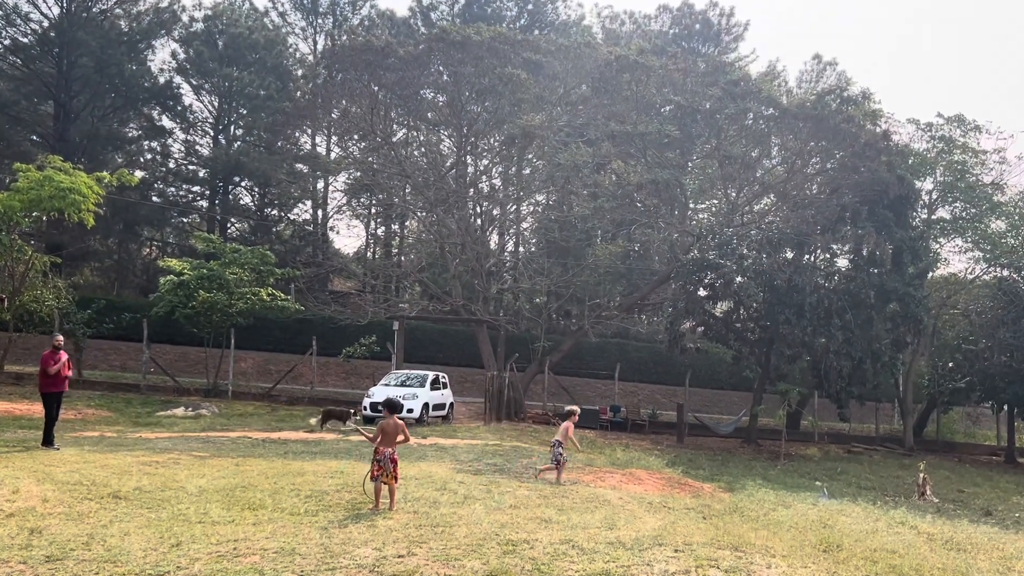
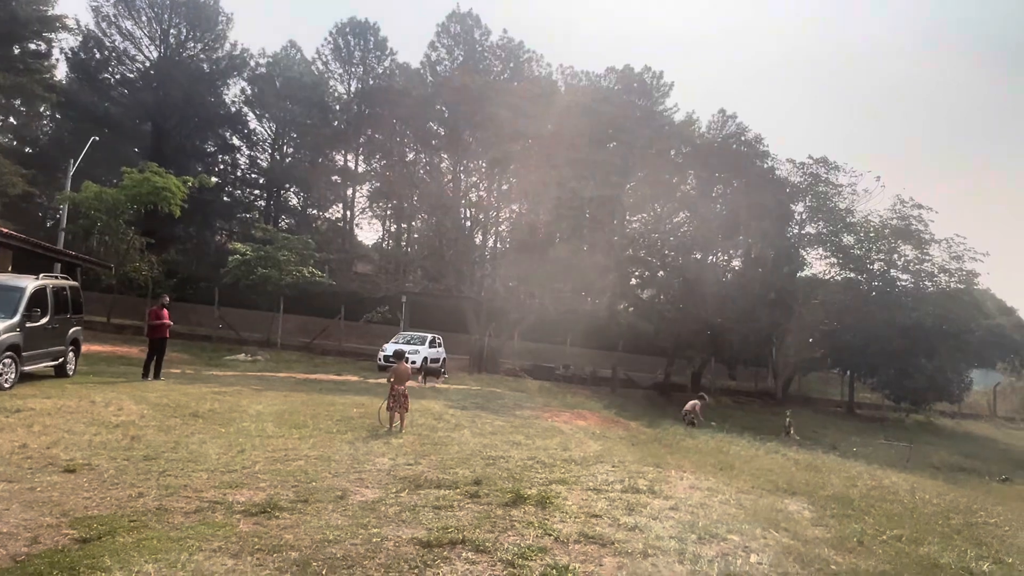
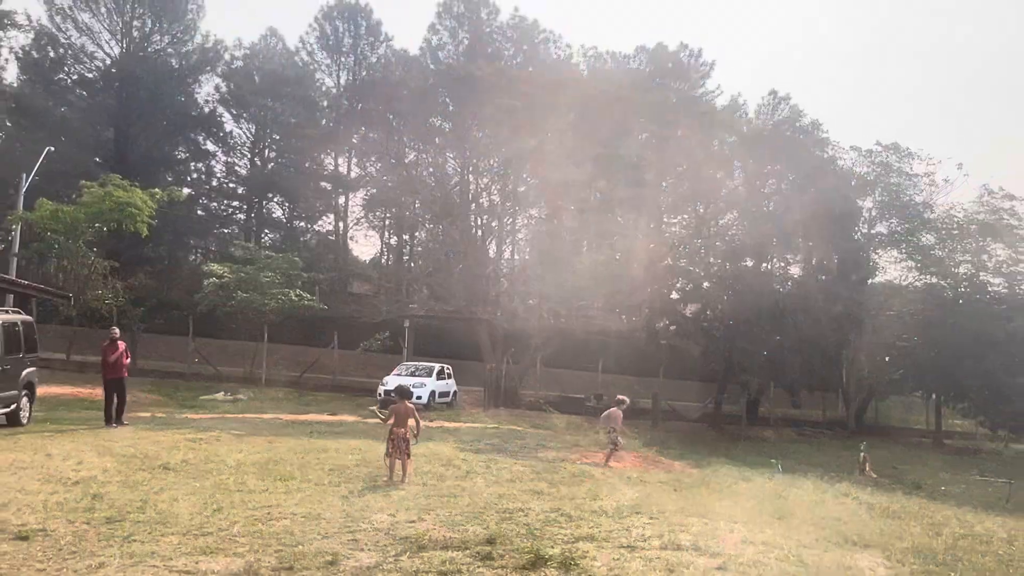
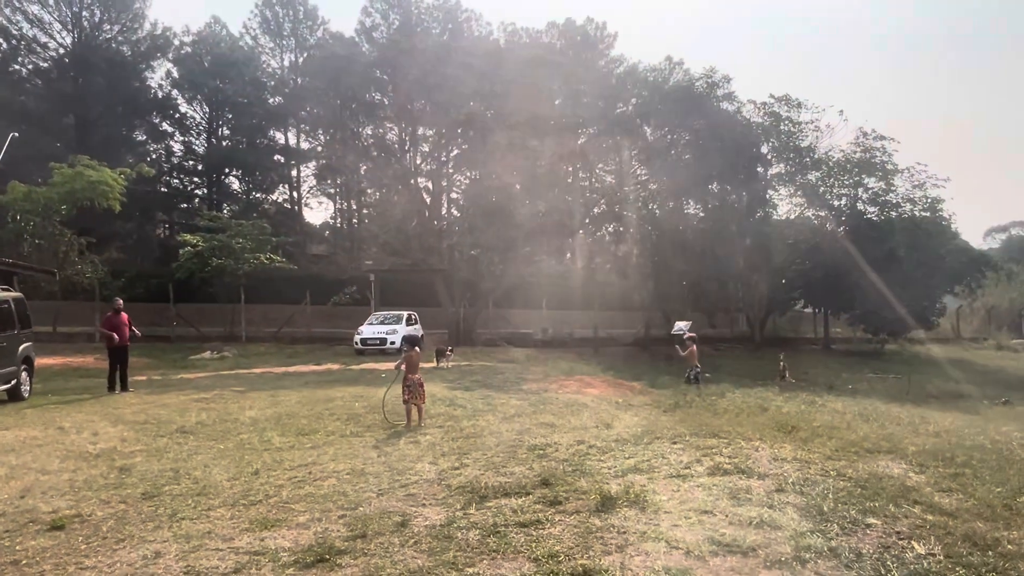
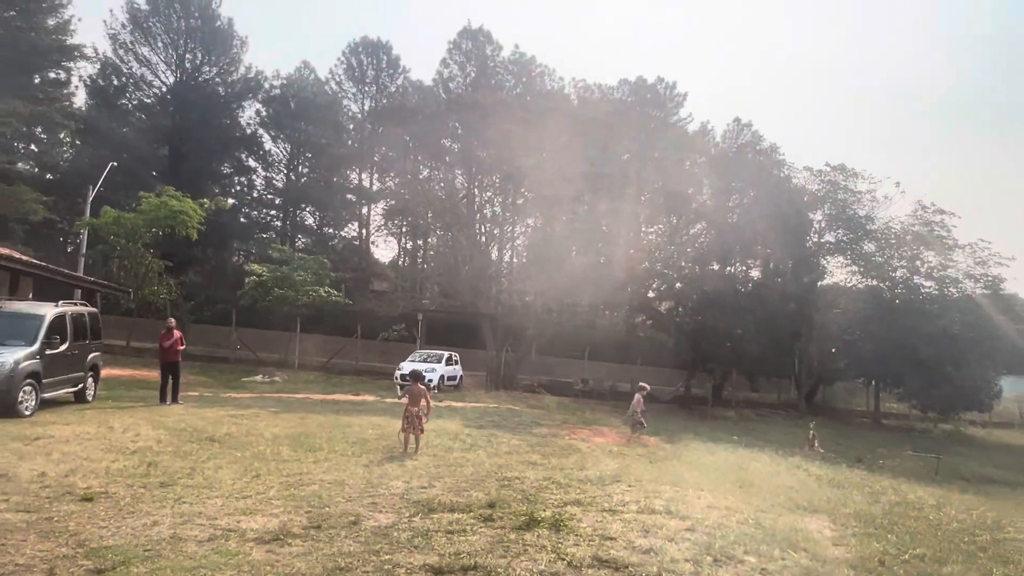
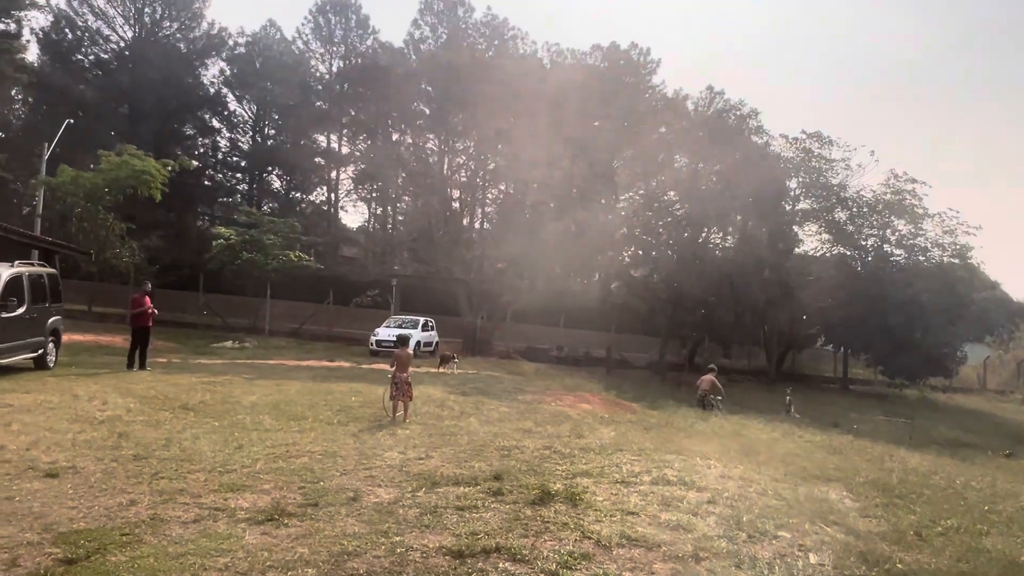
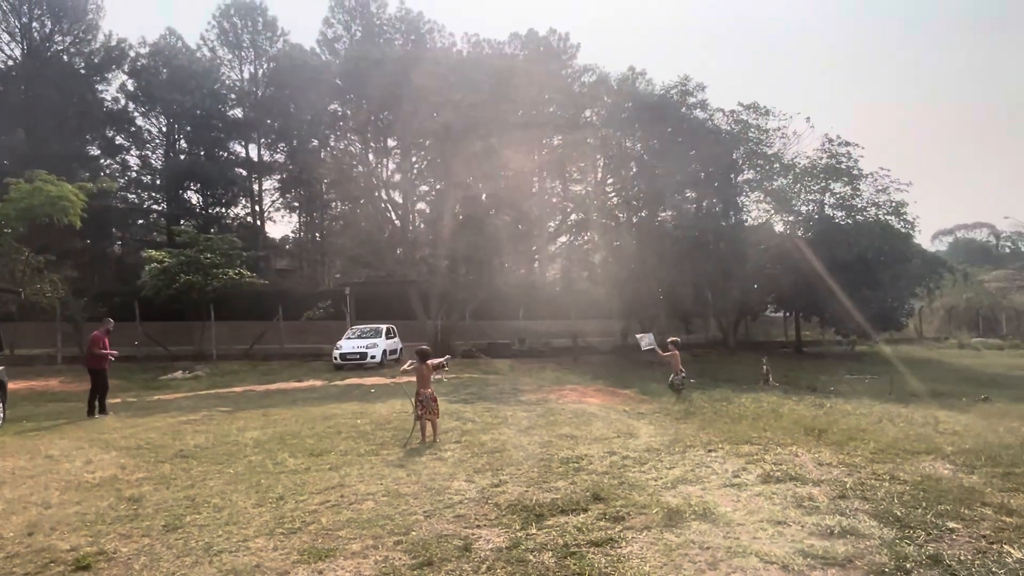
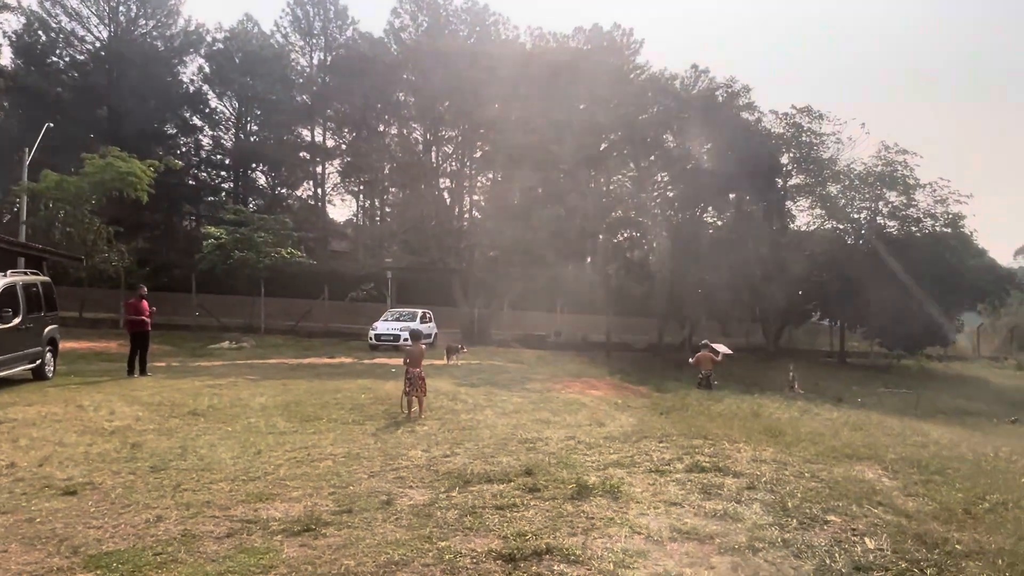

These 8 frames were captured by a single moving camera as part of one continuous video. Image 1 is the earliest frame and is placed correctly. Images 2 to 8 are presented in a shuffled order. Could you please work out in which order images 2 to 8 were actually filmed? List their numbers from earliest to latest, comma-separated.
3, 5, 2, 6, 8, 4, 7
